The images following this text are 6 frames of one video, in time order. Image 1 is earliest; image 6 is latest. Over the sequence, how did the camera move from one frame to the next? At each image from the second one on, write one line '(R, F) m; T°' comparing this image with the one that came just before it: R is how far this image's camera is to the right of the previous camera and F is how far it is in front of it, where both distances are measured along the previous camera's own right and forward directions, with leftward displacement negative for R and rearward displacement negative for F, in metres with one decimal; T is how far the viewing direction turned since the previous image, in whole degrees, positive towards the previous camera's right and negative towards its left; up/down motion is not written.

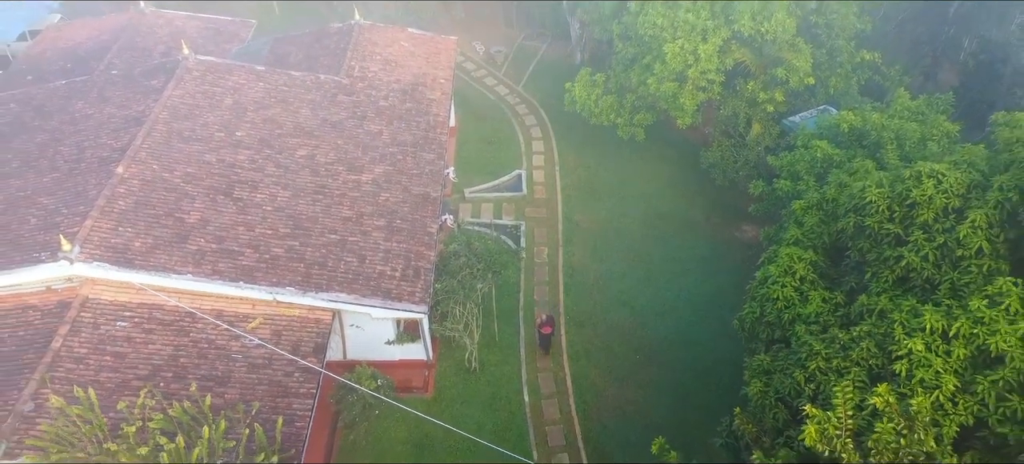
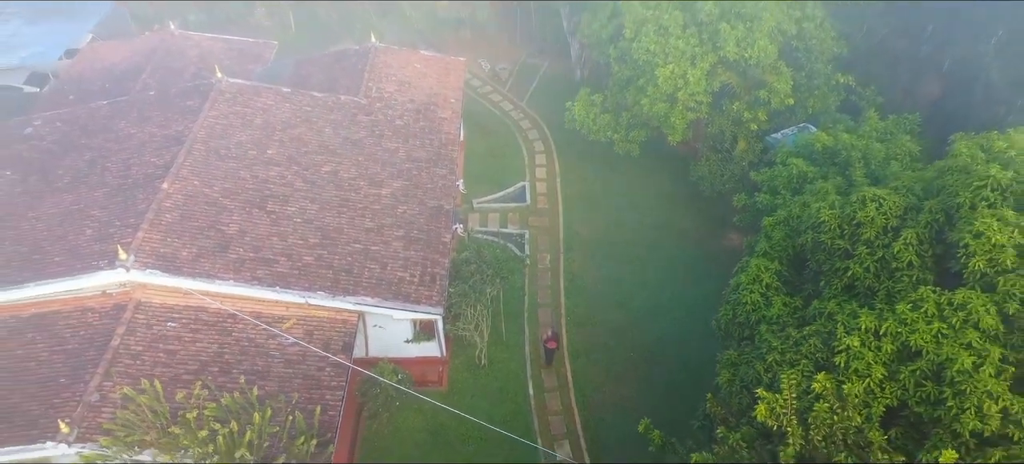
(-0.2, -1.6) m; 0°
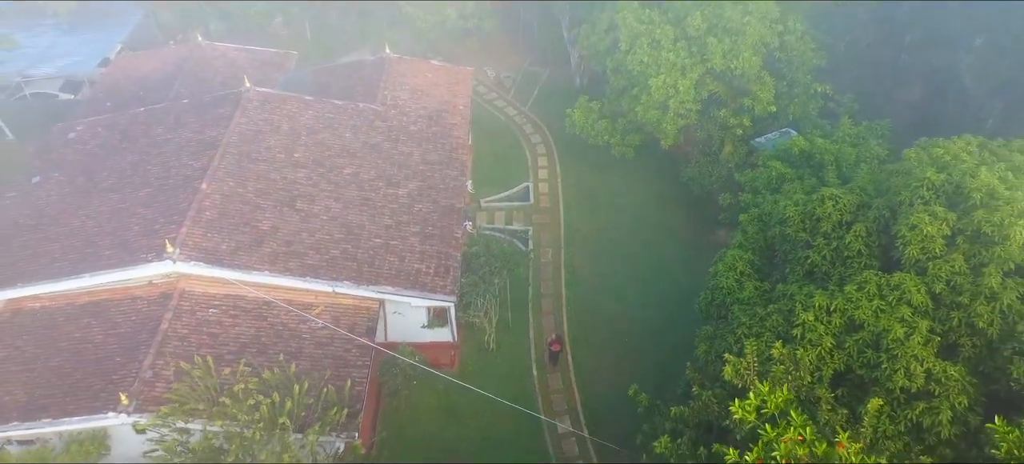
(-0.2, -1.7) m; 0°
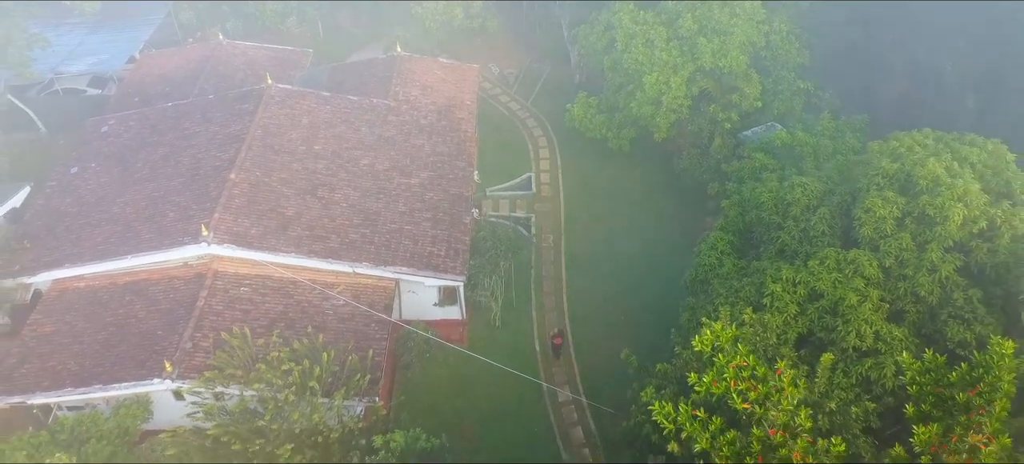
(-0.1, -1.6) m; 0°
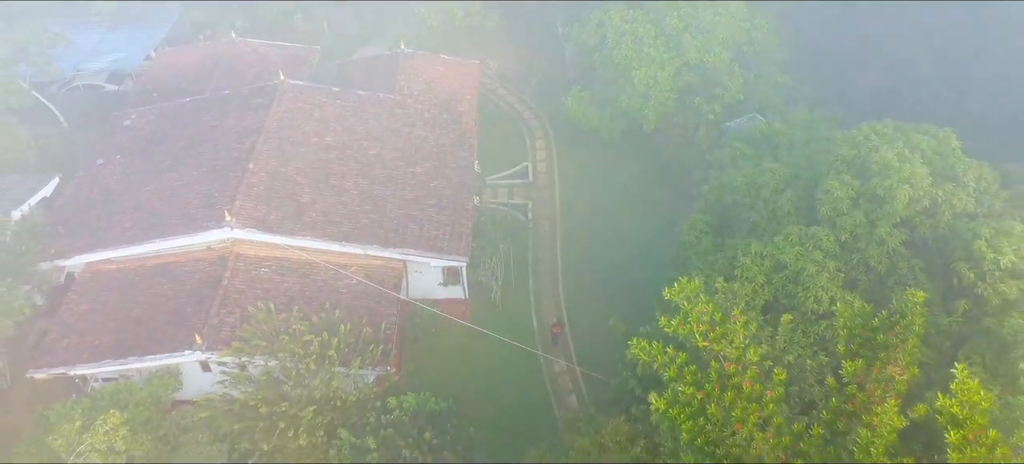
(-0.1, -1.6) m; 0°
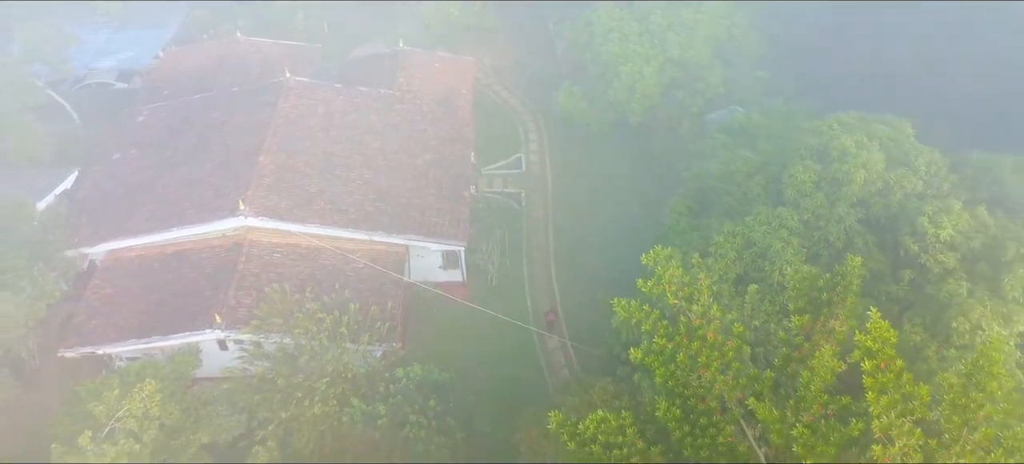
(-0.1, -1.4) m; +1°
